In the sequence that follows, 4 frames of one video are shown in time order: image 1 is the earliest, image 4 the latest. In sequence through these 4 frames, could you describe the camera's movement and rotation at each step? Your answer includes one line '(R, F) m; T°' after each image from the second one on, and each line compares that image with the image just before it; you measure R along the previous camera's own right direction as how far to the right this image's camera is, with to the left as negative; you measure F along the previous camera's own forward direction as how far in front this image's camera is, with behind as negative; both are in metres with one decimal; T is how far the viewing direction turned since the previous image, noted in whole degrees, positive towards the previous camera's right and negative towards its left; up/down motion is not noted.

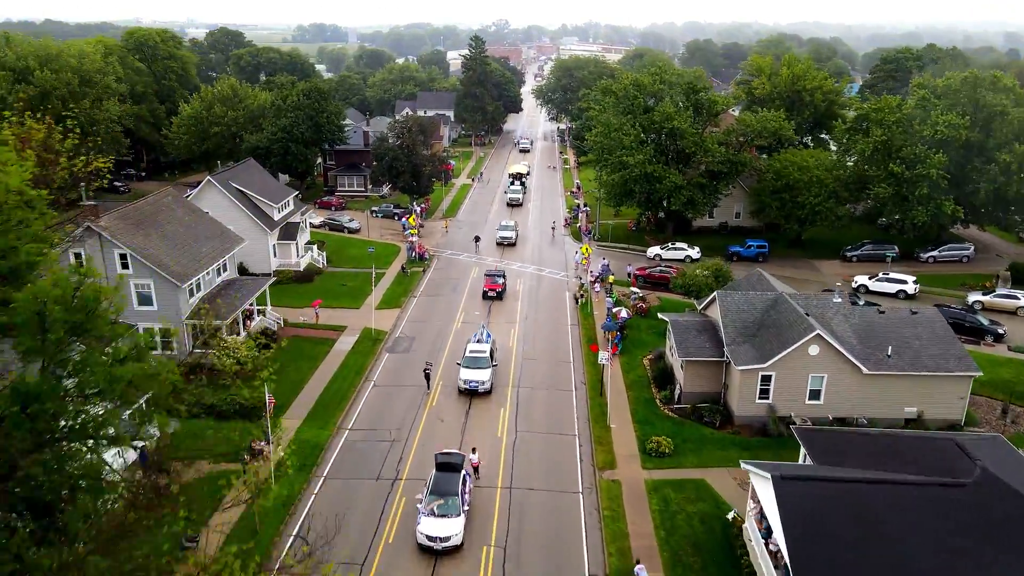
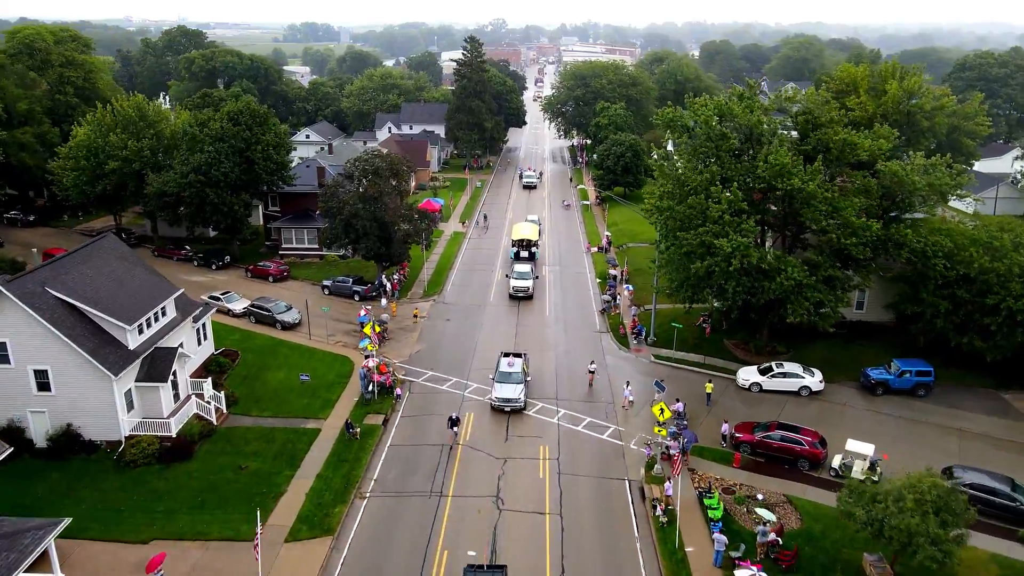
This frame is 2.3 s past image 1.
(-0.9, +20.9) m; 0°
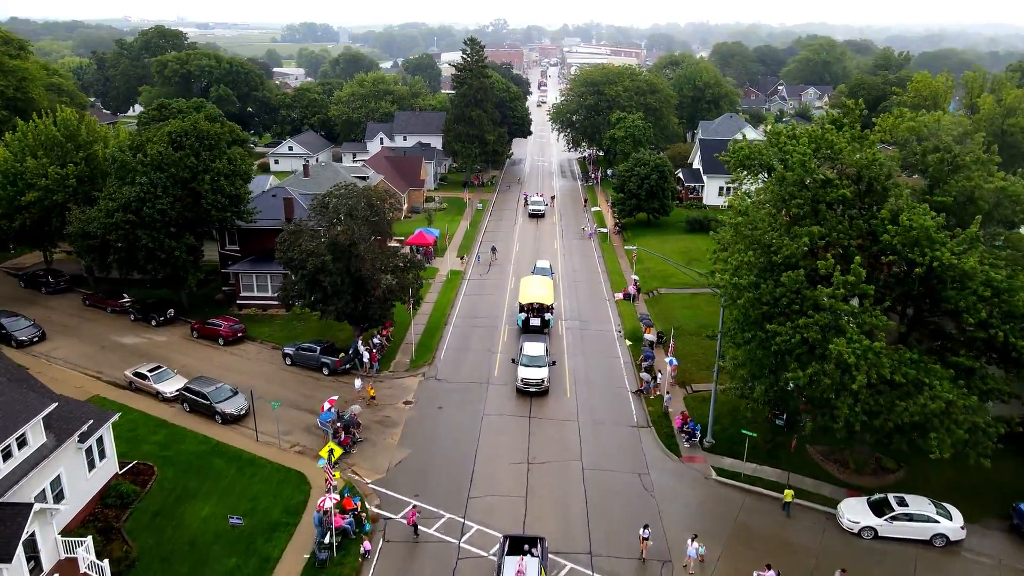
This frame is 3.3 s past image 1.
(-0.5, +10.4) m; 0°
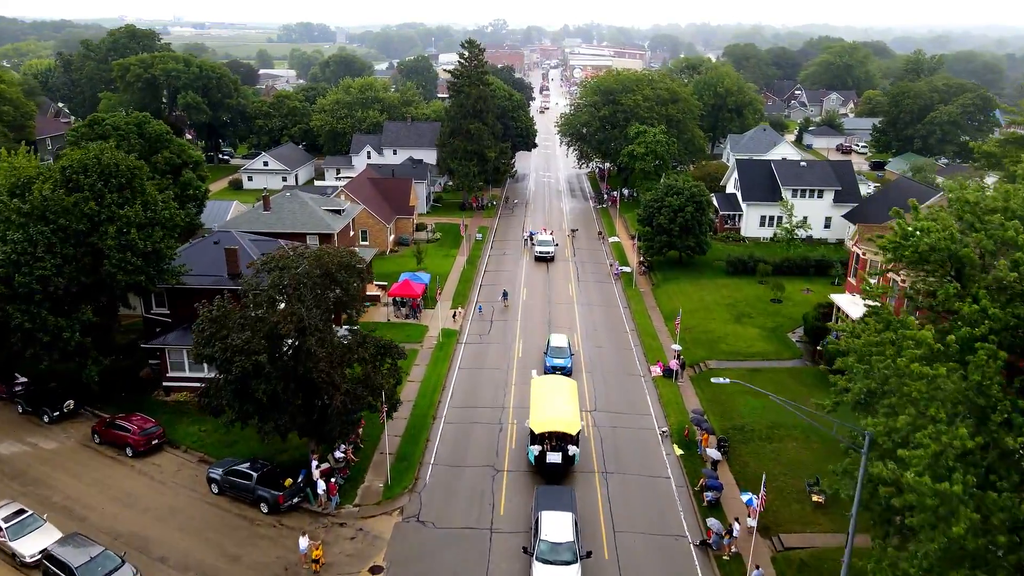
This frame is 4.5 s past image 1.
(-0.5, +11.0) m; 0°
